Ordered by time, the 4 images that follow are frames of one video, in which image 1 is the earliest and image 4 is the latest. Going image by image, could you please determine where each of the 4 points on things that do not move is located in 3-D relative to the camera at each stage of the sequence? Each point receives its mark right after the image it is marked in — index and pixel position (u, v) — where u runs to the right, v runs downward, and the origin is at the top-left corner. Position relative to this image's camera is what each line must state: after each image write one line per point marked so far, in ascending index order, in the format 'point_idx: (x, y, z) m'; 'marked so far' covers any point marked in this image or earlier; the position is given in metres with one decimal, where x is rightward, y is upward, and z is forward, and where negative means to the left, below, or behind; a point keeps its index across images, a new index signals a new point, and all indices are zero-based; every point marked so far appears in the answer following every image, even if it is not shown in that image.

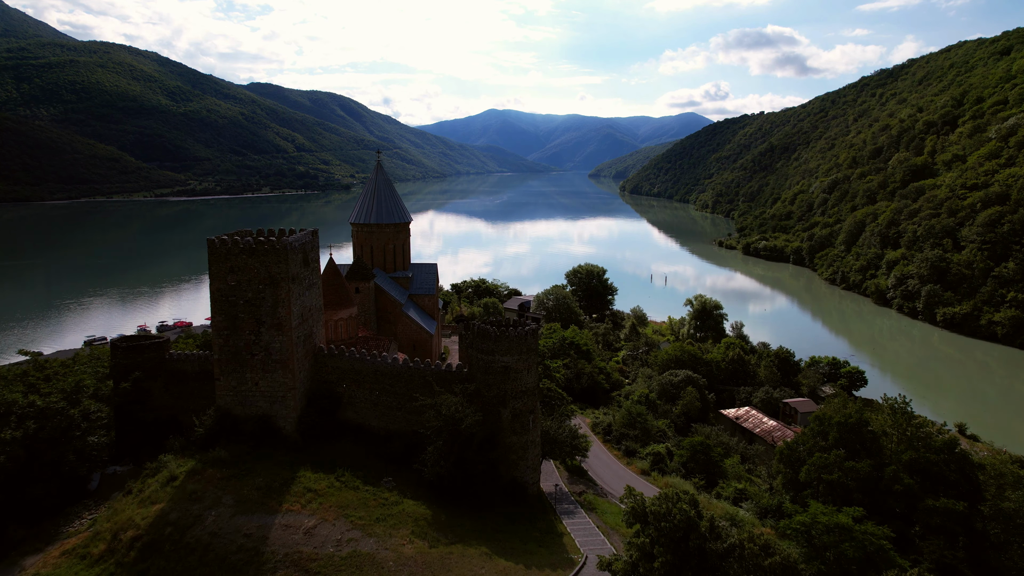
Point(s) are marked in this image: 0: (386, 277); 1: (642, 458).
0: (-2.9, +0.3, +19.9) m
1: (+2.6, -3.4, +17.1) m
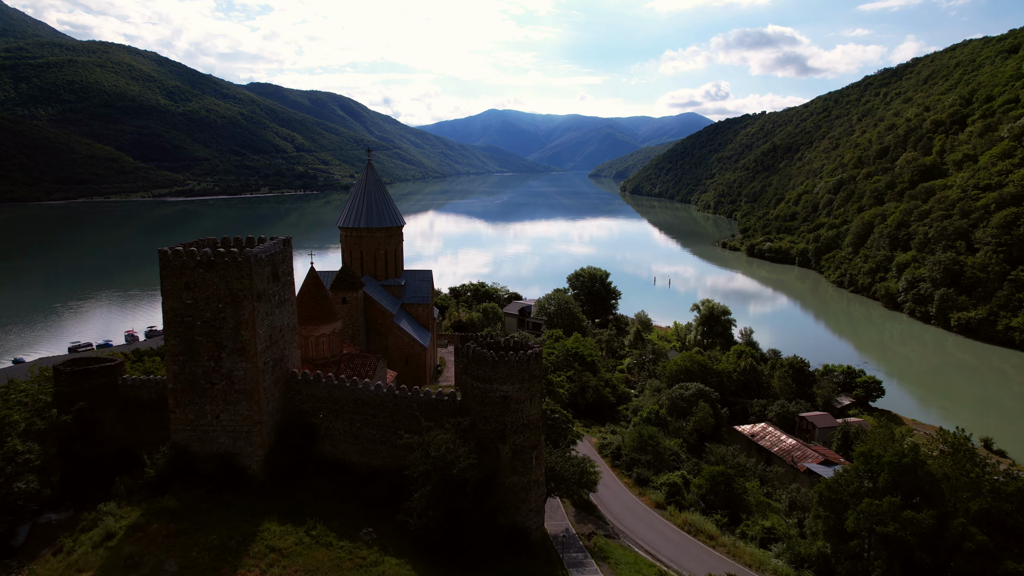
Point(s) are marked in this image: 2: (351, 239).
0: (-2.9, +0.1, +18.5) m
1: (+2.6, -3.6, +15.7) m
2: (-3.5, +1.1, +18.9) m
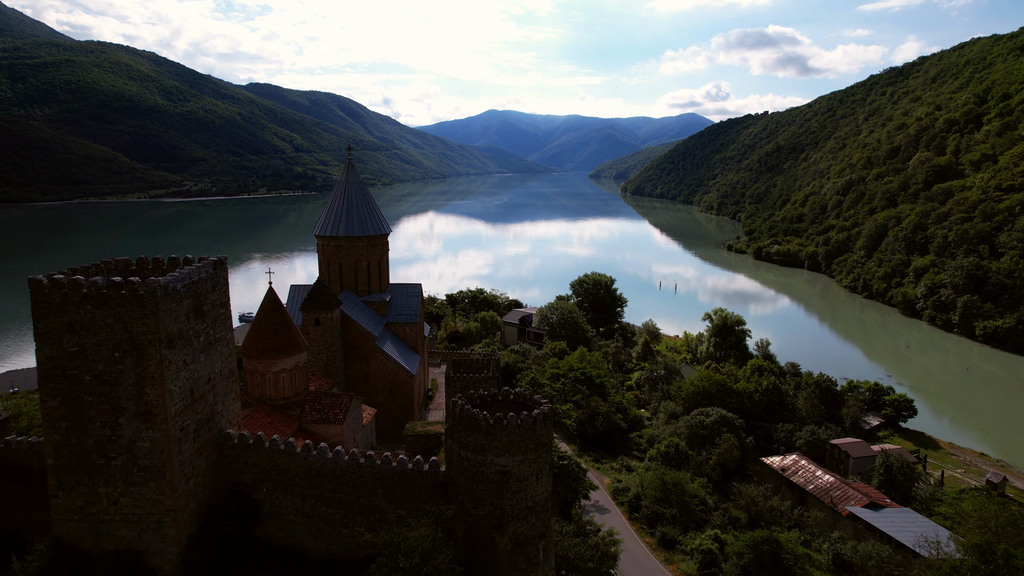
0: (-2.9, -0.3, +16.2) m
1: (+2.6, -3.9, +13.3) m
2: (-3.5, +0.8, +16.6) m
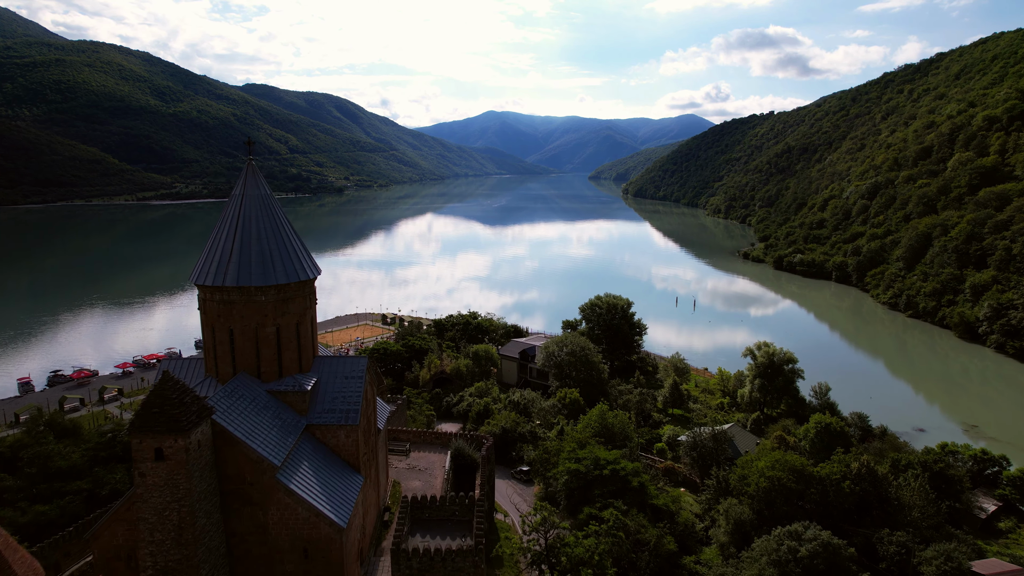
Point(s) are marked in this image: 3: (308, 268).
0: (-2.9, -1.2, +9.7) m
1: (+2.6, -4.9, +6.9) m
2: (-3.5, -0.2, +10.2) m
3: (-2.5, +0.2, +10.6) m
